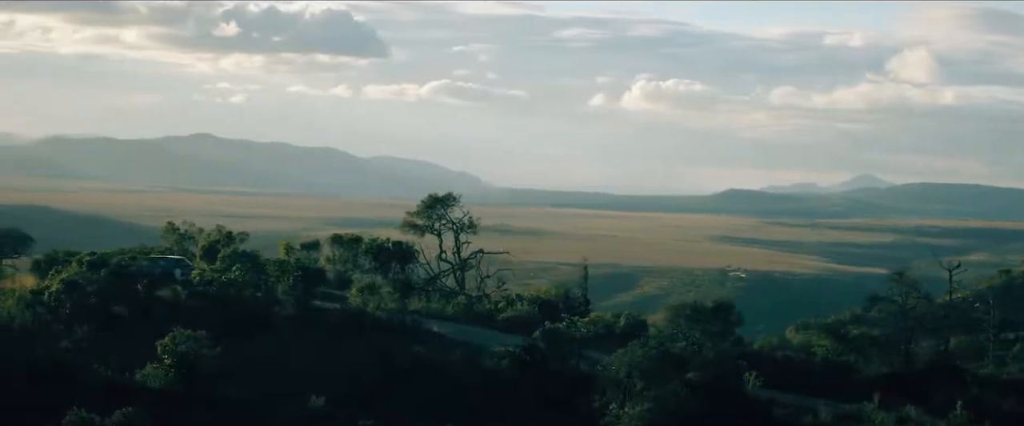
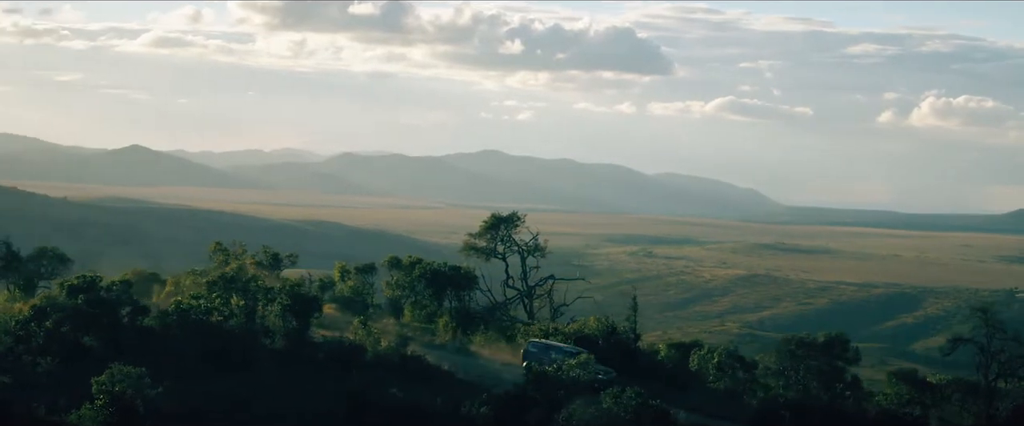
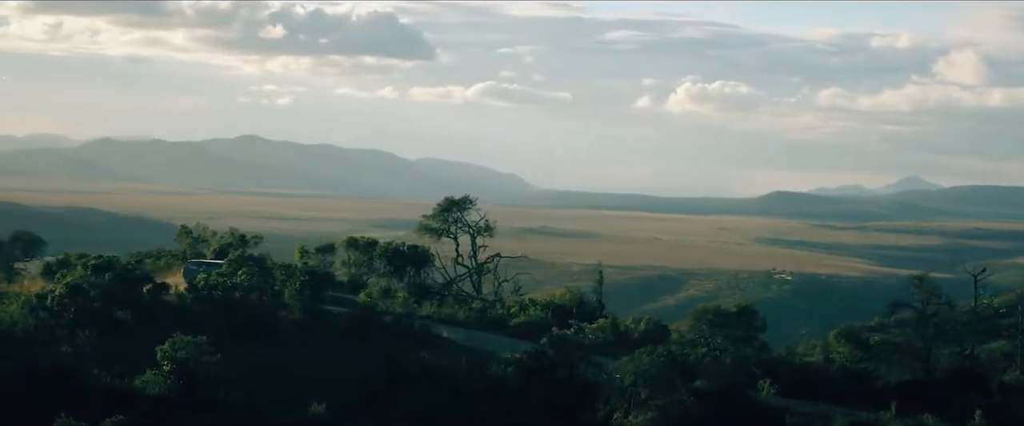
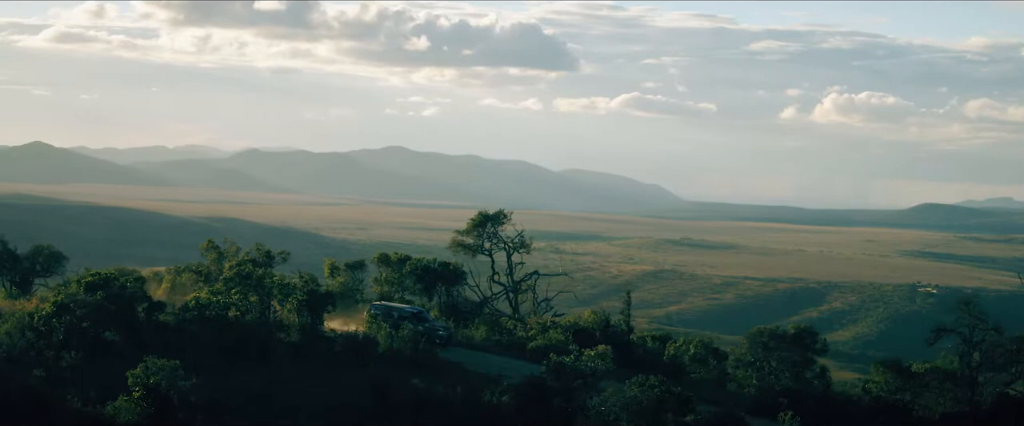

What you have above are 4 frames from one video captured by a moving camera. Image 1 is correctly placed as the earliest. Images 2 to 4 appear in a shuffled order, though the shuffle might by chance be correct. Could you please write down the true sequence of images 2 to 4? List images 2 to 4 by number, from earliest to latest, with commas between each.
3, 4, 2
